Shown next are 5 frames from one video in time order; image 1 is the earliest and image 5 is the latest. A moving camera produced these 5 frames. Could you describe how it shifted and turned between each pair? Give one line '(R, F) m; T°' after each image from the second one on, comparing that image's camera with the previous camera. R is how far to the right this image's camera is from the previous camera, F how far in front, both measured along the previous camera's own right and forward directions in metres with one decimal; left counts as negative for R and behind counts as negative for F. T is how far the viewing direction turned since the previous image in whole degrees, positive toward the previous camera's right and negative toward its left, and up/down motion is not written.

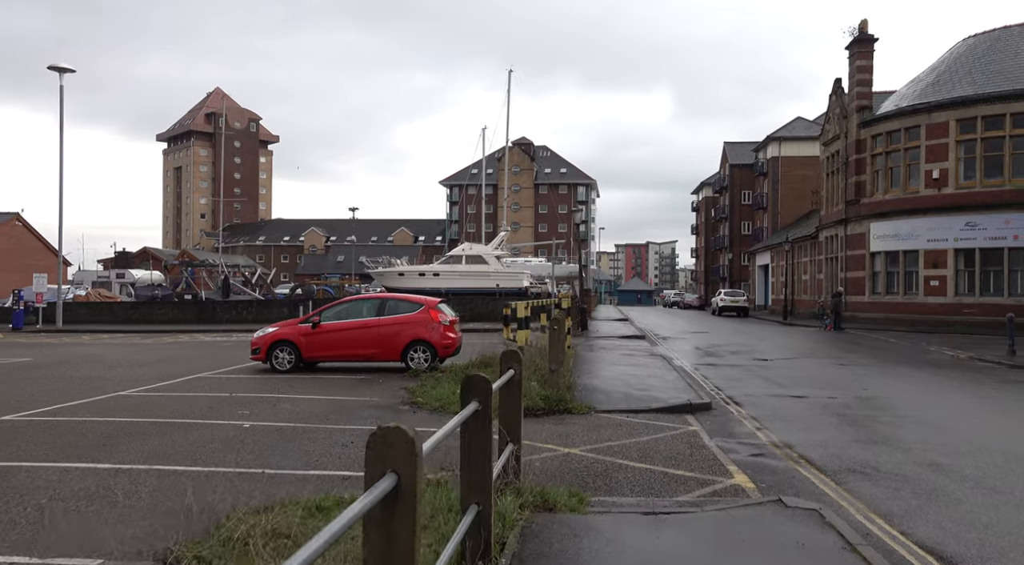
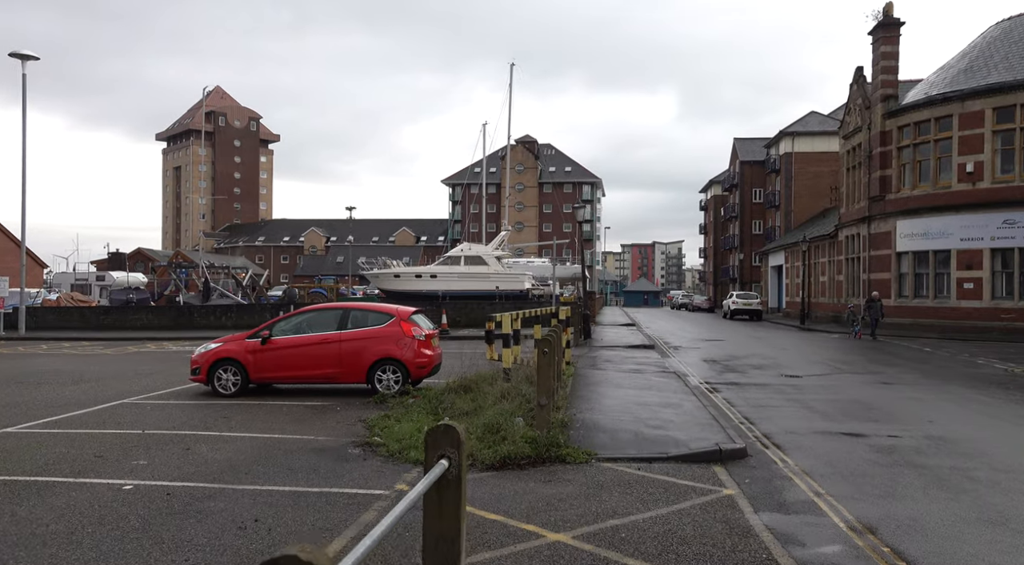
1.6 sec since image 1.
(+0.3, +2.4) m; 0°
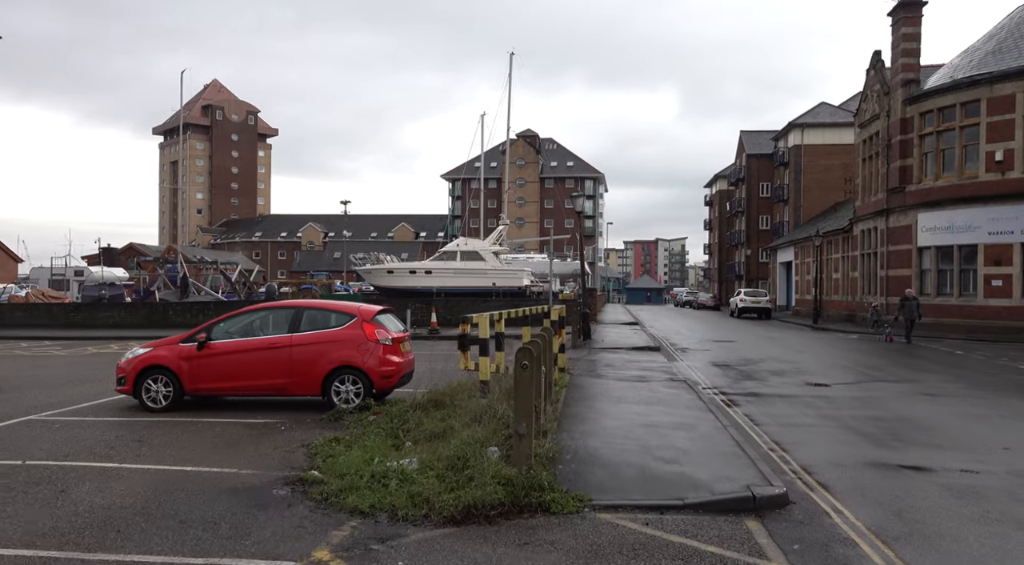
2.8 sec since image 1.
(+0.3, +2.0) m; 0°
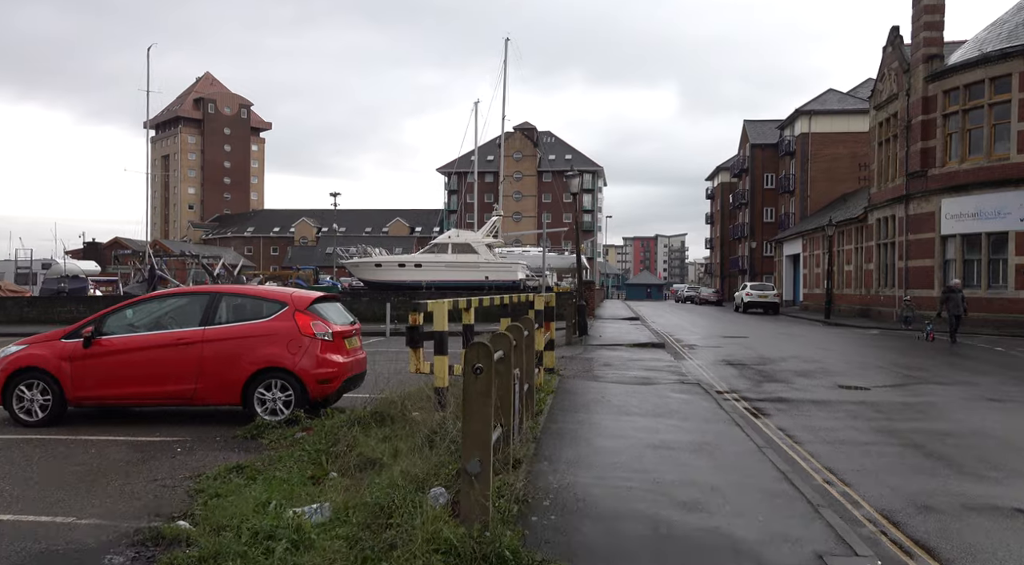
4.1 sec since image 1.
(+0.3, +2.3) m; 0°
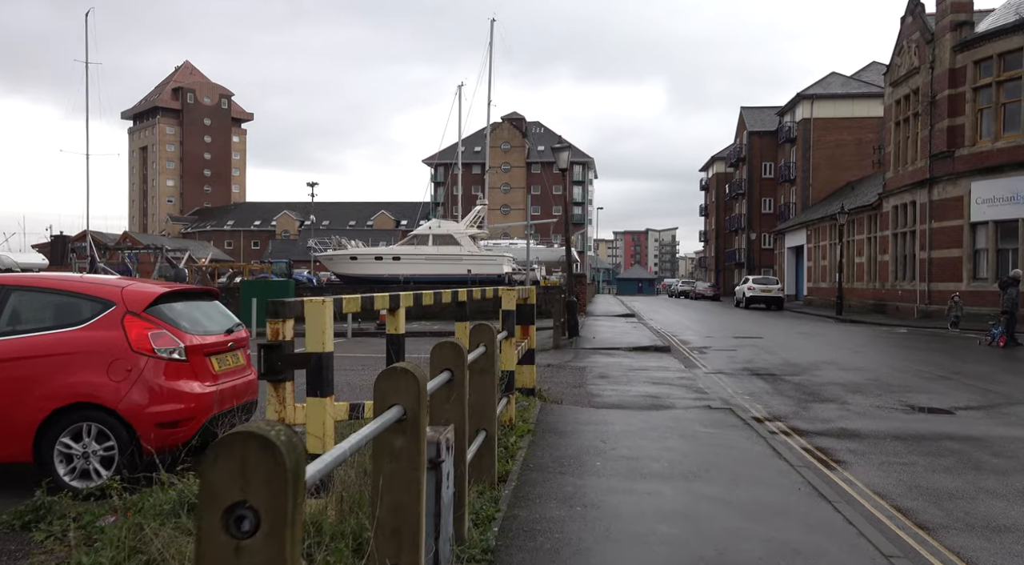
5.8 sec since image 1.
(+0.3, +3.0) m; +1°
